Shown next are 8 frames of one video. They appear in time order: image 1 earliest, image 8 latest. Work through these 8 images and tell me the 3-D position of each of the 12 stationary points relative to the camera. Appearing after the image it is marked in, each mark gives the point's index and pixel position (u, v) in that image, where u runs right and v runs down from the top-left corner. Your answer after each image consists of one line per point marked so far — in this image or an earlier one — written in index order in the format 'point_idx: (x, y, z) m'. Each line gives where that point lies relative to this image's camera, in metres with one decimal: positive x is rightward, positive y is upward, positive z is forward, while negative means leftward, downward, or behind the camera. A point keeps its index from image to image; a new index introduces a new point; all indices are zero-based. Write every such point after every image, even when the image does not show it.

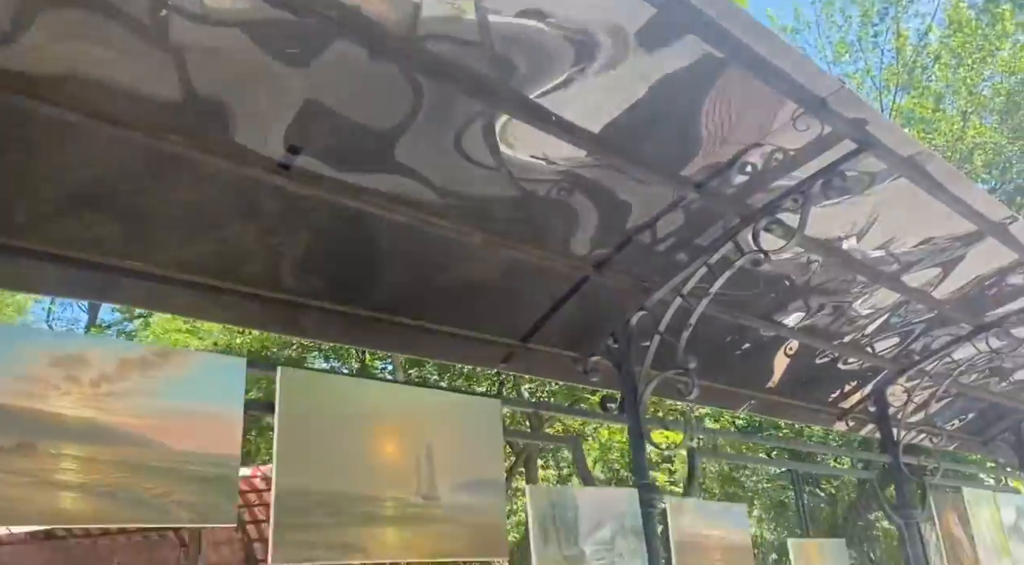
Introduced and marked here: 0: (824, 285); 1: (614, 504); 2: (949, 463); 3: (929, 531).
0: (+1.9, 0.0, +4.5) m
1: (+0.5, -1.1, +3.6) m
2: (+3.9, -1.6, +6.6) m
3: (+3.2, -1.9, +5.8) m
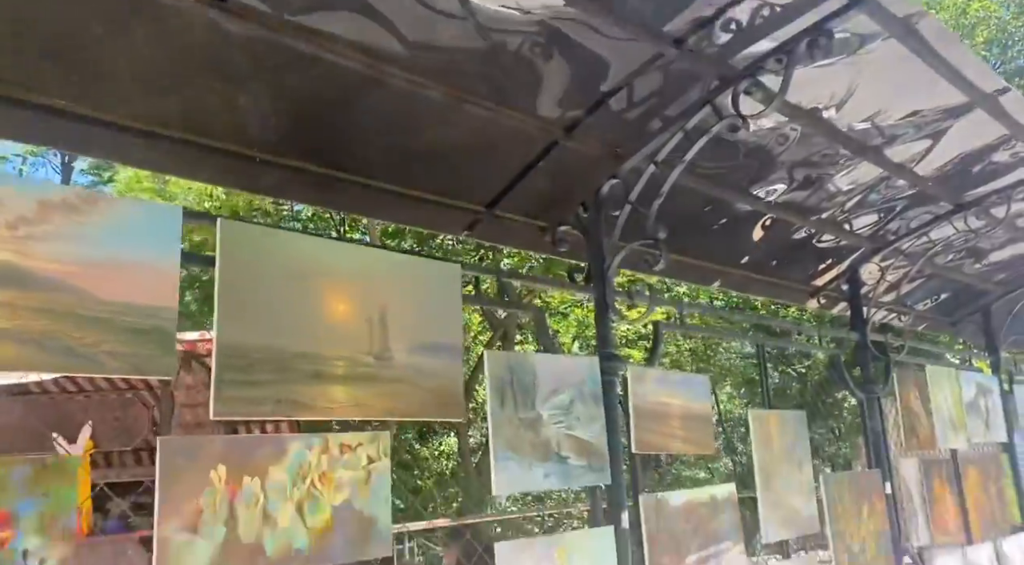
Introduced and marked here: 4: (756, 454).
0: (+1.7, +0.7, +4.3) m
1: (+0.3, -0.4, +3.6) m
2: (+3.6, -0.5, +6.7) m
3: (+3.0, -1.0, +6.0) m
4: (+1.5, -1.0, +4.4) m
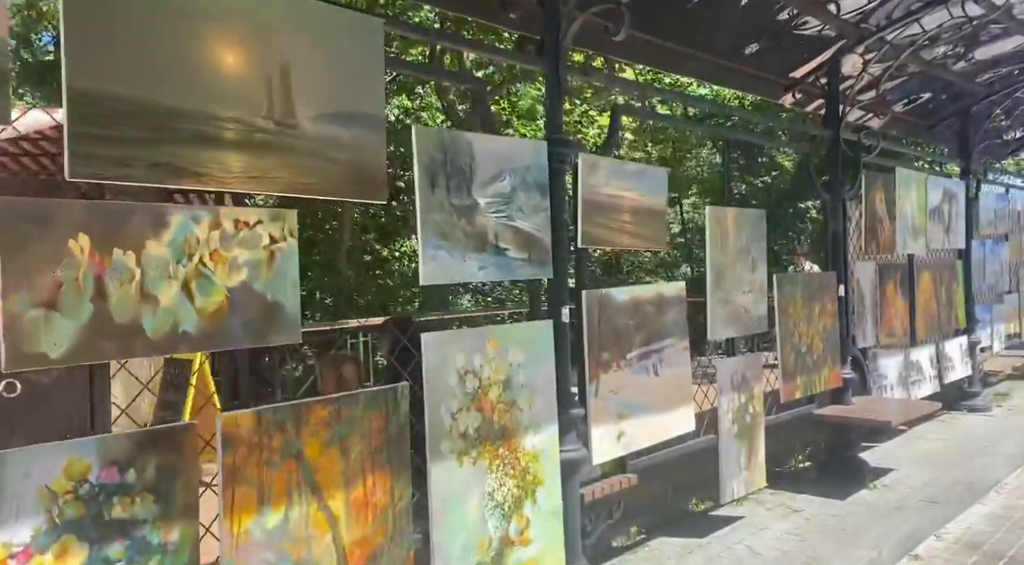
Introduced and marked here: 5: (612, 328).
0: (+1.4, +1.9, +3.7) m
1: (0.0, +0.5, +3.2) m
2: (+3.2, +1.2, +6.4) m
3: (+2.6, +0.6, +5.8) m
4: (+1.1, +0.2, +4.2) m
5: (+0.5, -0.2, +3.7) m
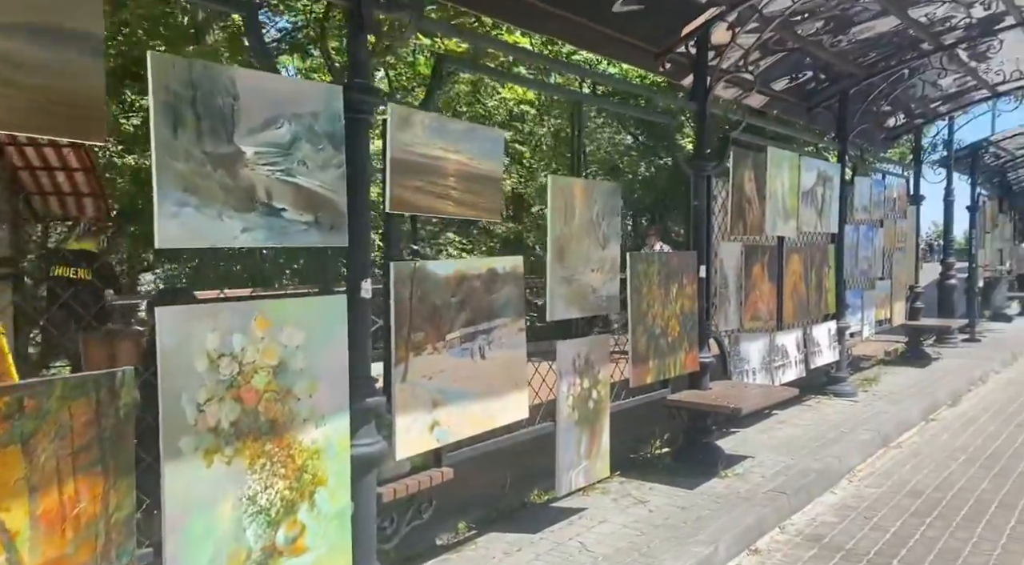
0: (+0.6, +2.0, +3.3) m
1: (-0.8, +0.7, +2.7) m
2: (+2.1, +1.3, +6.2) m
3: (+1.5, +0.7, +5.5) m
4: (+0.2, +0.3, +3.9) m
5: (-0.4, -0.1, +3.2) m
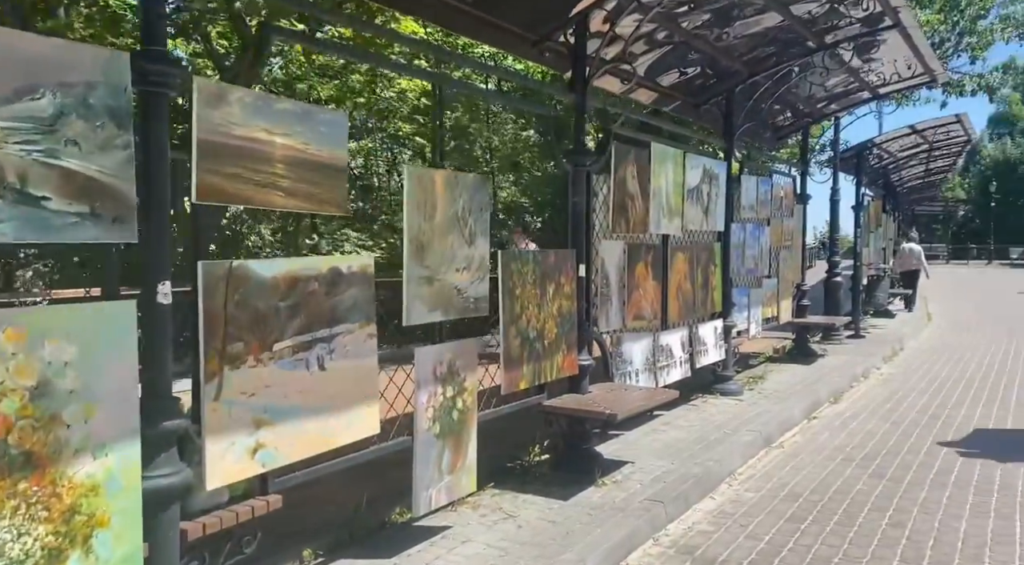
0: (0.0, +2.0, +3.0) m
1: (-1.3, +0.7, +2.2) m
2: (+1.1, +1.3, +6.0) m
3: (+0.6, +0.7, +5.3) m
4: (-0.5, +0.3, +3.5) m
5: (-1.0, -0.1, +2.8) m
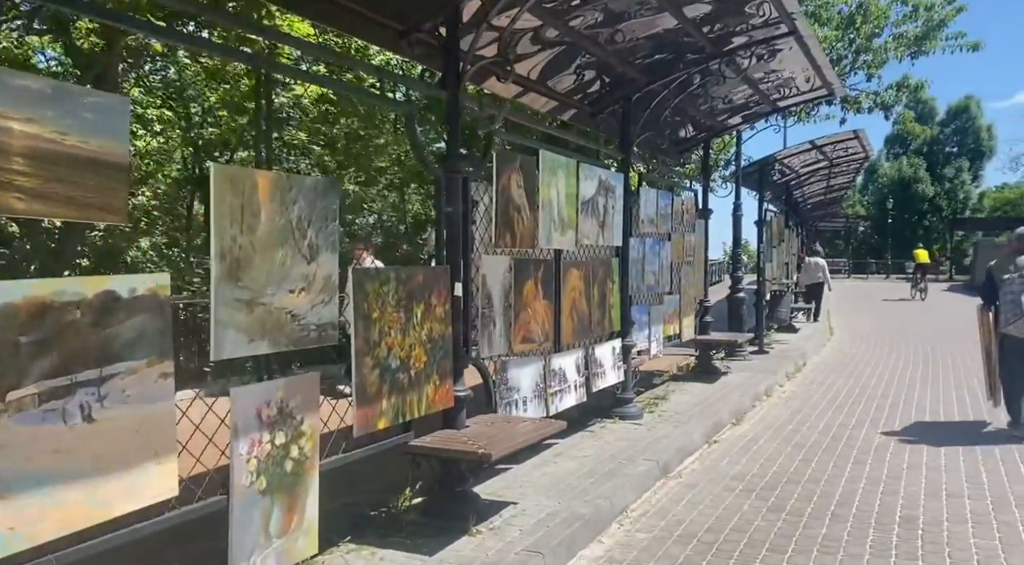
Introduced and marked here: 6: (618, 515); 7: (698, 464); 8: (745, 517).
0: (-0.6, +1.9, +2.5) m
1: (-1.9, +0.6, +1.5) m
2: (+0.2, +1.2, +5.6) m
3: (-0.2, +0.6, +4.8) m
4: (-1.1, +0.2, +2.9) m
5: (-1.6, -0.2, +2.1) m
6: (+0.7, -1.4, +4.6) m
7: (+1.6, -1.6, +6.4) m
8: (+1.5, -1.5, +4.7) m
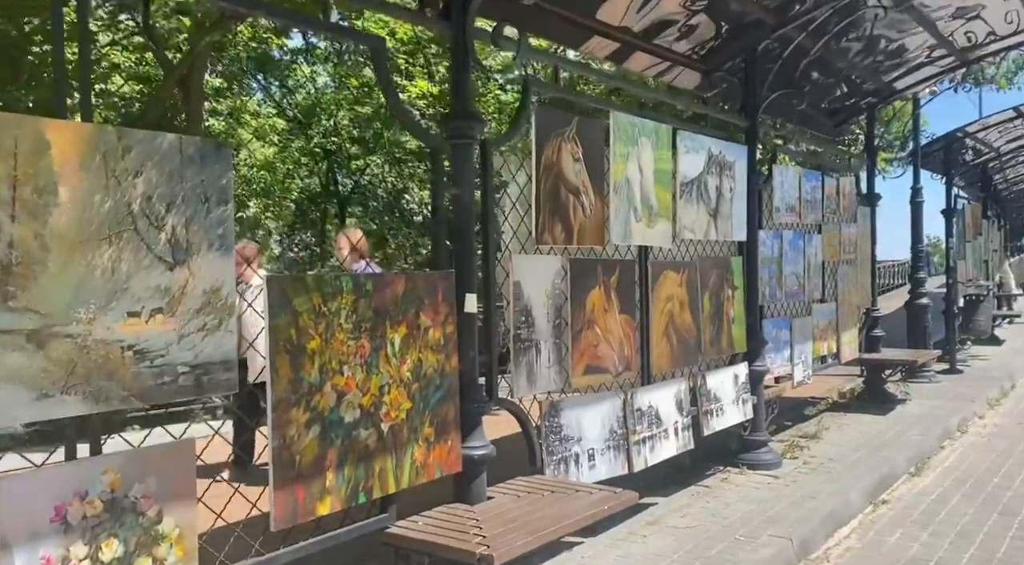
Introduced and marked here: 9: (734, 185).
0: (-0.9, +1.8, +1.3) m
1: (-2.3, +0.5, +0.6) m
2: (+0.6, +1.1, +4.1) m
3: (0.0, +0.5, +3.5) m
4: (-1.3, +0.1, +1.8) m
5: (-1.9, -0.2, +1.1) m
6: (+0.9, -1.5, +3.1) m
7: (+2.1, -1.6, +4.6) m
8: (+1.7, -1.5, +3.0) m
9: (+1.5, +0.7, +4.9) m
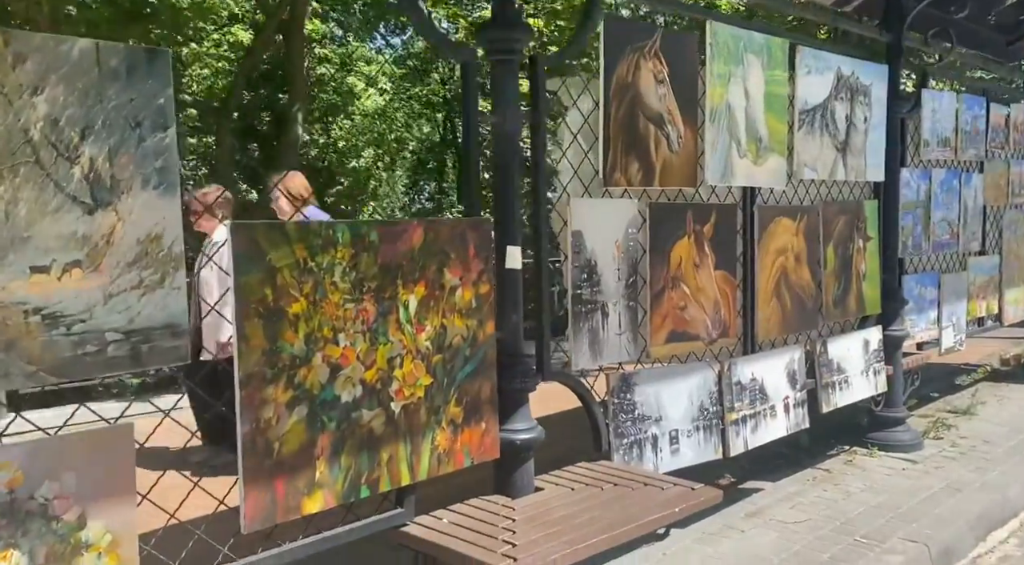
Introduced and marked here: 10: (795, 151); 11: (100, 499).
0: (-1.1, +1.9, +0.8) m
1: (-2.5, +0.6, +0.4) m
2: (+0.9, +1.4, +3.3) m
3: (+0.2, +0.7, +2.8) m
4: (-1.3, +0.2, +1.4) m
5: (-2.0, -0.2, +0.9) m
6: (+1.0, -1.3, +2.4) m
7: (+2.5, -1.3, +3.7) m
8: (+1.8, -1.4, +2.2) m
9: (+1.9, +0.9, +4.0) m
10: (+1.3, +0.6, +3.5) m
11: (-1.0, -0.5, +1.7) m
